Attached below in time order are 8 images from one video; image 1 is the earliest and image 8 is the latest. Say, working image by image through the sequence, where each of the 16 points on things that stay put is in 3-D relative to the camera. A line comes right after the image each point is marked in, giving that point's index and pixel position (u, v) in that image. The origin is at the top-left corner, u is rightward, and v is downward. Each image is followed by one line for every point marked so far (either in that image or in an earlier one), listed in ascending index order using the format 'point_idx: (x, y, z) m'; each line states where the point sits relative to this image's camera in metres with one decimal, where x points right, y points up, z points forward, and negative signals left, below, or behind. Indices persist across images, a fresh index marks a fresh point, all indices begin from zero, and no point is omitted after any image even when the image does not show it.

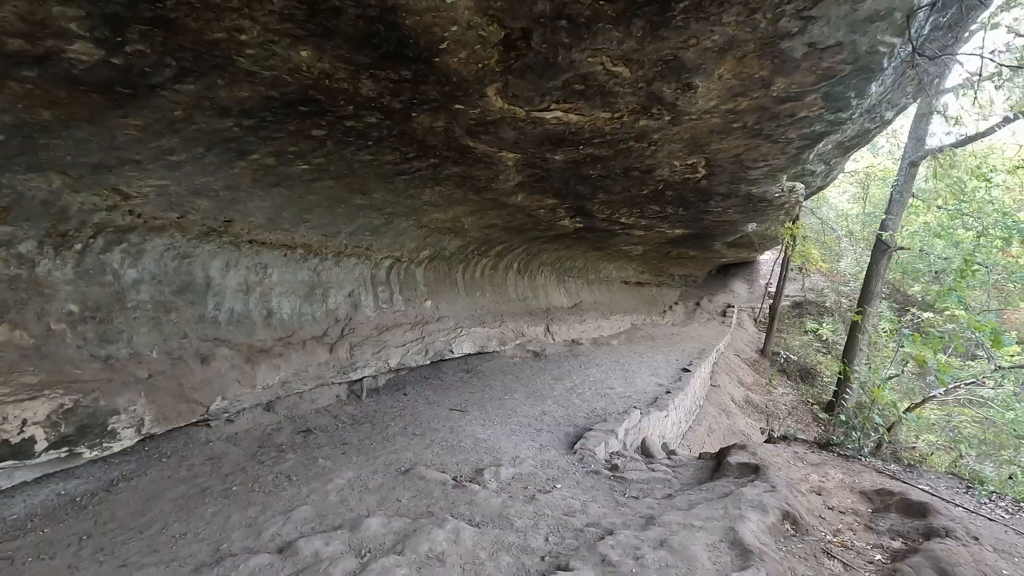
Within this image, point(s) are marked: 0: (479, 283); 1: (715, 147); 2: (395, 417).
0: (-0.4, +0.1, +6.5) m
1: (+1.1, +0.8, +2.9) m
2: (-0.8, -0.9, +3.7) m
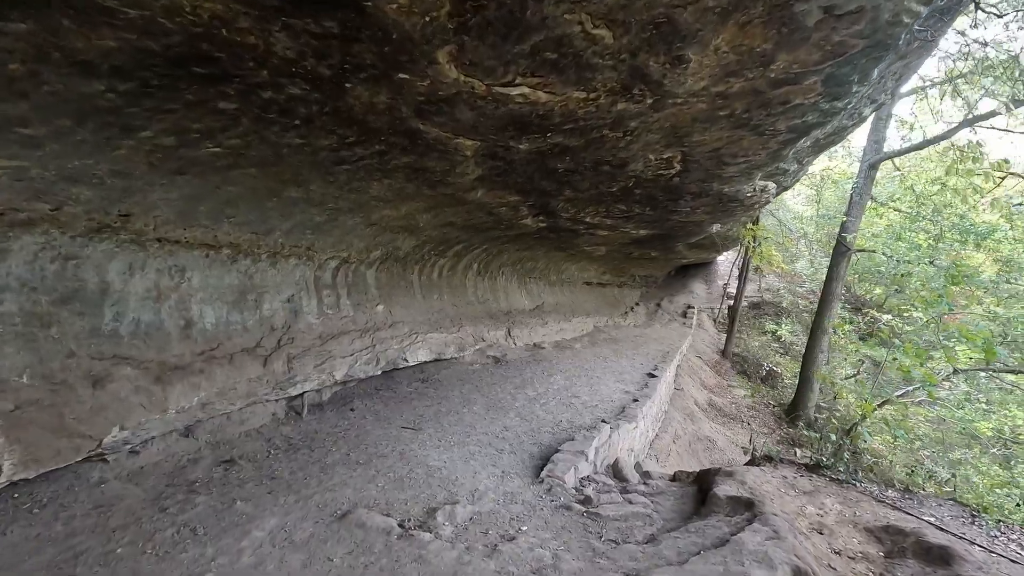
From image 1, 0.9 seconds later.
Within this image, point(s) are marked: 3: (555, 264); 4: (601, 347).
0: (-0.9, 0.0, +6.1) m
1: (+0.9, +0.7, +2.6) m
2: (-1.1, -0.9, +3.3) m
3: (+0.7, +0.4, +8.8) m
4: (+1.4, -0.9, +8.3) m
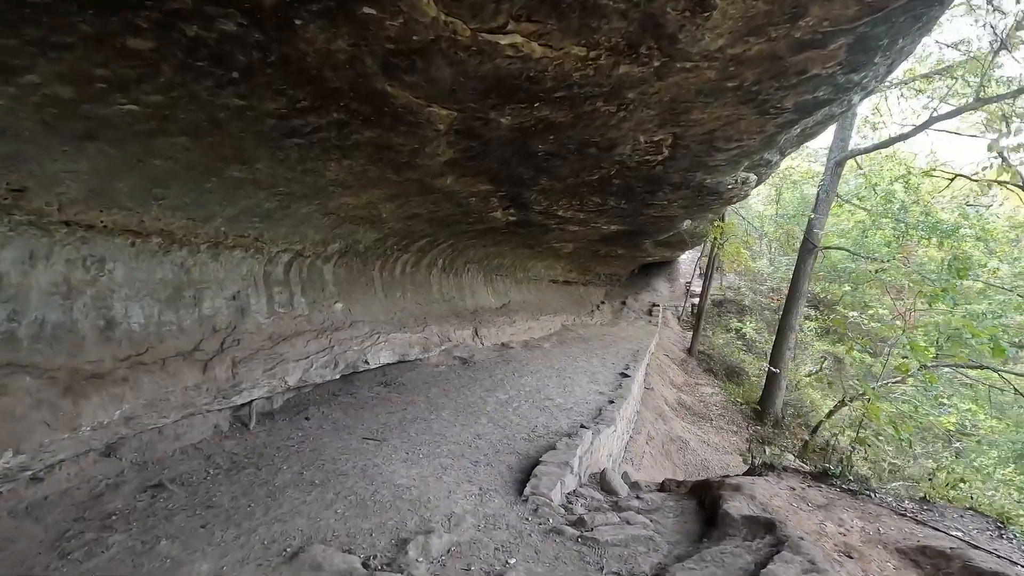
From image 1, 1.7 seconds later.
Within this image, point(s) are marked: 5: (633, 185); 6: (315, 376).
0: (-1.2, +0.1, +5.7) m
1: (+0.8, +0.8, +2.4) m
2: (-1.2, -0.9, +2.9) m
3: (+0.1, +0.4, +8.5) m
4: (+0.9, -0.9, +8.1) m
5: (+1.0, +0.8, +4.2) m
6: (-1.5, -0.7, +4.0) m
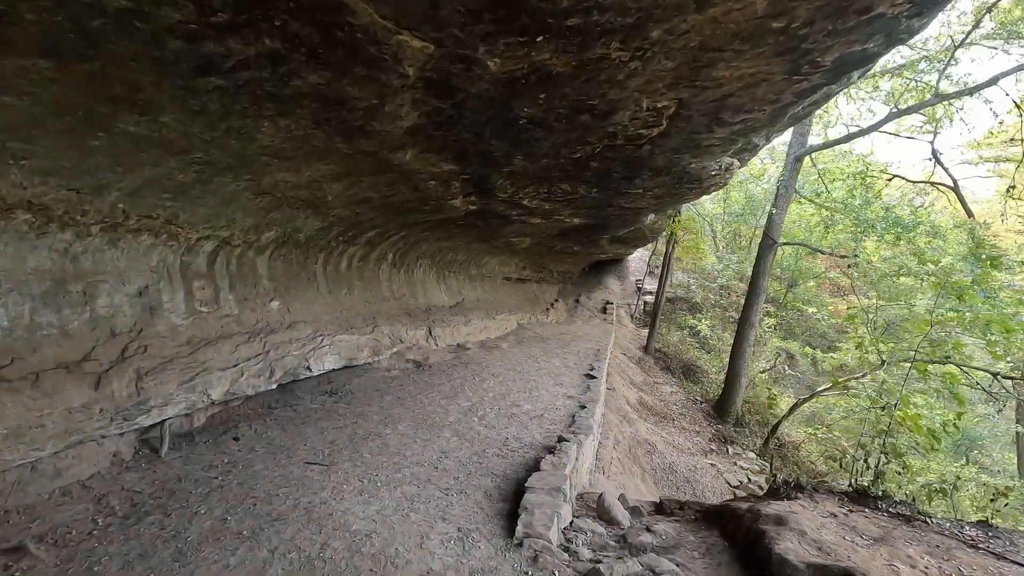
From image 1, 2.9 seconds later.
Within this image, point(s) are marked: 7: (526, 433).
0: (-1.6, +0.1, +5.1) m
1: (+0.8, +0.8, +2.0) m
2: (-1.3, -0.9, +2.3) m
3: (-0.5, +0.5, +8.0) m
4: (+0.2, -0.8, +7.7) m
5: (+0.7, +0.9, +3.9) m
6: (-1.7, -0.6, +3.3) m
7: (+0.1, -1.0, +3.7) m
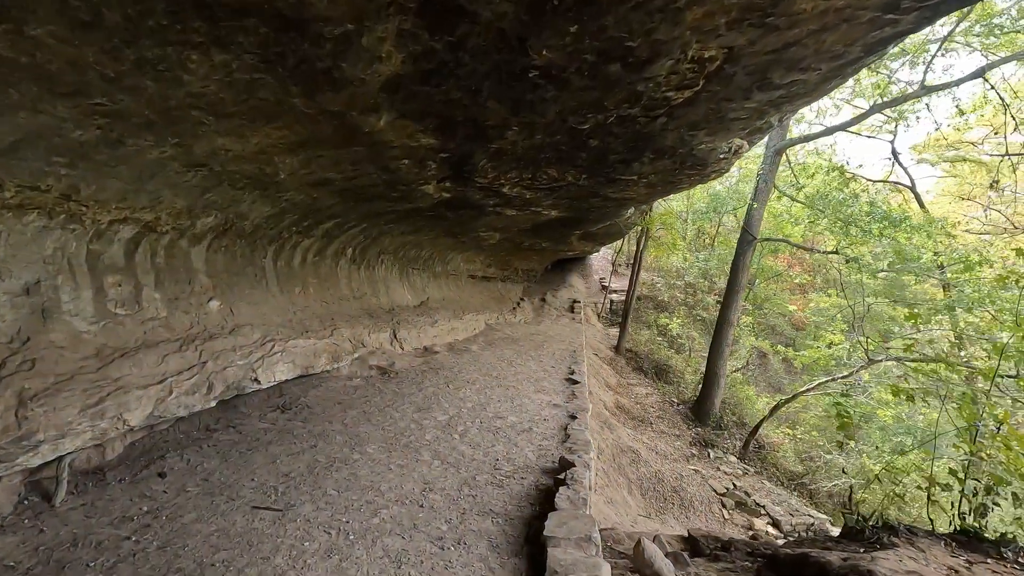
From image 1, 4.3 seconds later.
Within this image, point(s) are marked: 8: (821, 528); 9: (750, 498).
0: (-1.8, +0.1, +4.5) m
1: (+0.8, +0.8, +1.6) m
2: (-1.2, -0.9, +1.7) m
3: (-1.0, +0.5, +7.4) m
4: (-0.2, -0.8, +7.2) m
5: (+0.6, +0.9, +3.4) m
6: (-1.7, -0.6, +2.7) m
7: (0.0, -1.0, +3.2) m
8: (+3.2, -2.5, +5.6) m
9: (+2.6, -2.3, +5.9) m
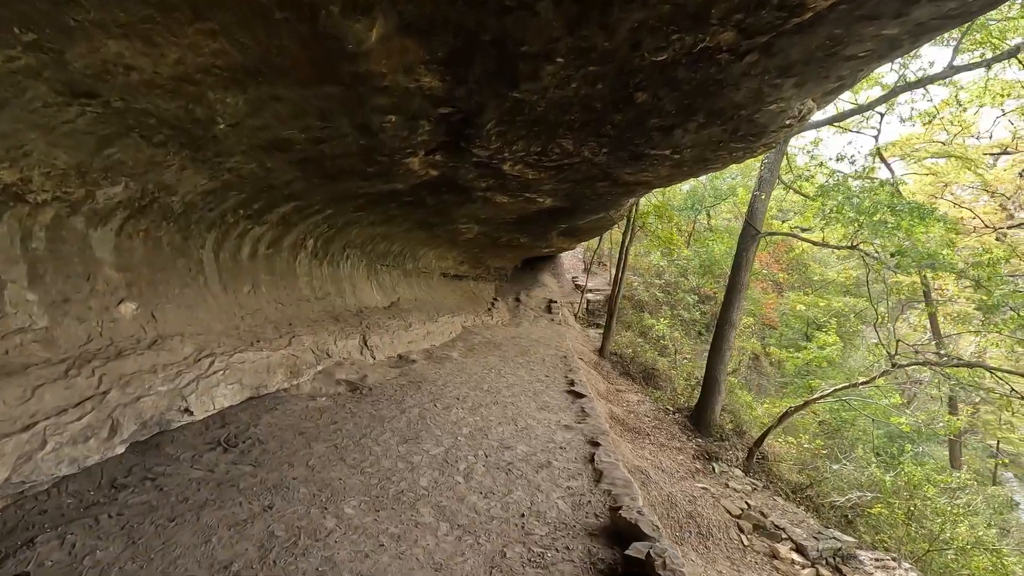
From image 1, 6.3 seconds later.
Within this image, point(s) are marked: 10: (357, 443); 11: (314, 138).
0: (-1.8, +0.1, +3.5) m
1: (+1.1, +0.8, +0.9) m
2: (-1.0, -0.8, +0.8) m
3: (-1.2, +0.5, +6.6) m
4: (-0.3, -0.8, +6.4) m
5: (+0.7, +0.9, +2.7) m
6: (-1.5, -0.6, +1.8) m
7: (+0.1, -1.0, +2.4) m
8: (+3.2, -2.5, +5.0) m
9: (+2.5, -2.3, +5.3) m
10: (-0.9, -0.9, +3.0) m
11: (-1.0, +0.7, +2.6) m
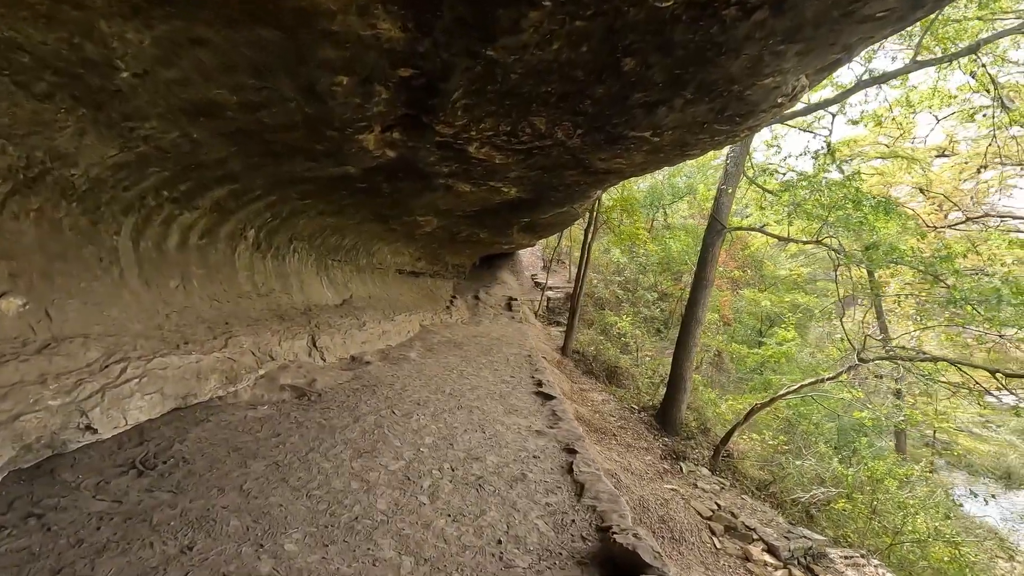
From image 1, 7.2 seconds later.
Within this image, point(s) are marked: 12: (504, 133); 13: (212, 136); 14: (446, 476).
0: (-2.0, +0.2, +3.1) m
1: (+1.1, +0.9, +0.6) m
2: (-1.0, -0.8, +0.4) m
3: (-1.6, +0.6, +6.1) m
4: (-0.8, -0.7, +6.0) m
5: (+0.6, +0.9, +2.4) m
6: (-1.6, -0.6, +1.3) m
7: (0.0, -0.9, +2.1) m
8: (+2.9, -2.5, +5.0) m
9: (+2.2, -2.3, +5.2) m
10: (-1.0, -0.8, +2.6) m
11: (-1.1, +0.8, +2.2) m
12: (0.0, +0.9, +3.2) m
13: (-1.4, +0.7, +2.4) m
14: (-0.3, -0.9, +2.6) m
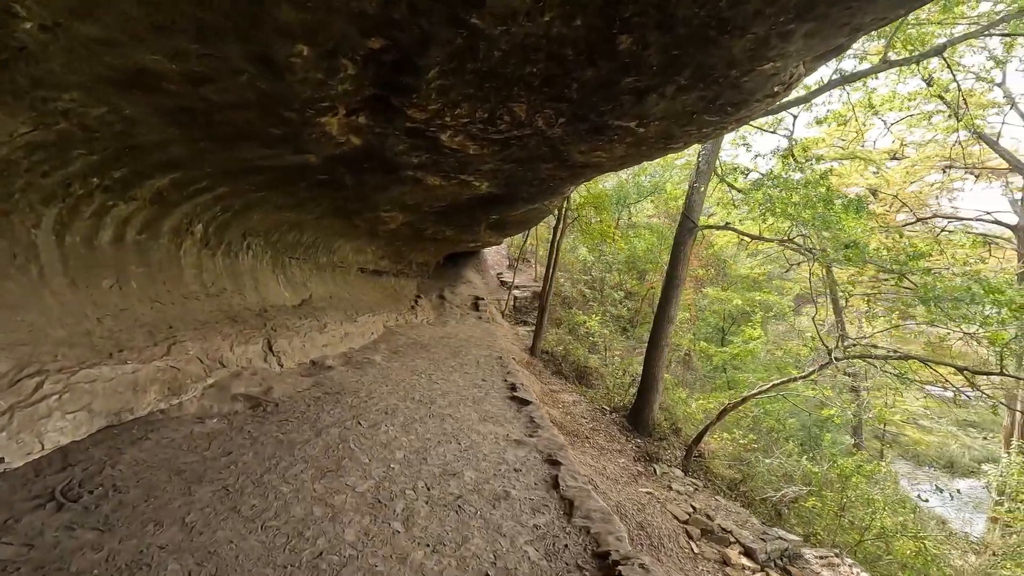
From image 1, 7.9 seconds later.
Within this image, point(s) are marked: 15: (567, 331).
0: (-2.1, +0.2, +2.7) m
1: (+1.1, +0.9, +0.5) m
2: (-0.9, -0.8, +0.1) m
3: (-1.9, +0.6, +5.8) m
4: (-1.1, -0.7, +5.7) m
5: (+0.5, +0.9, +2.2) m
6: (-1.6, -0.6, +1.0) m
7: (0.0, -0.9, +1.9) m
8: (+2.6, -2.4, +4.9) m
9: (+1.9, -2.3, +5.1) m
10: (-1.1, -0.8, +2.3) m
11: (-1.1, +0.8, +1.9) m
12: (-0.2, +0.9, +2.9) m
13: (-1.4, +0.7, +2.1) m
14: (-0.4, -0.9, +2.4) m
15: (+1.1, -0.8, +10.5) m
